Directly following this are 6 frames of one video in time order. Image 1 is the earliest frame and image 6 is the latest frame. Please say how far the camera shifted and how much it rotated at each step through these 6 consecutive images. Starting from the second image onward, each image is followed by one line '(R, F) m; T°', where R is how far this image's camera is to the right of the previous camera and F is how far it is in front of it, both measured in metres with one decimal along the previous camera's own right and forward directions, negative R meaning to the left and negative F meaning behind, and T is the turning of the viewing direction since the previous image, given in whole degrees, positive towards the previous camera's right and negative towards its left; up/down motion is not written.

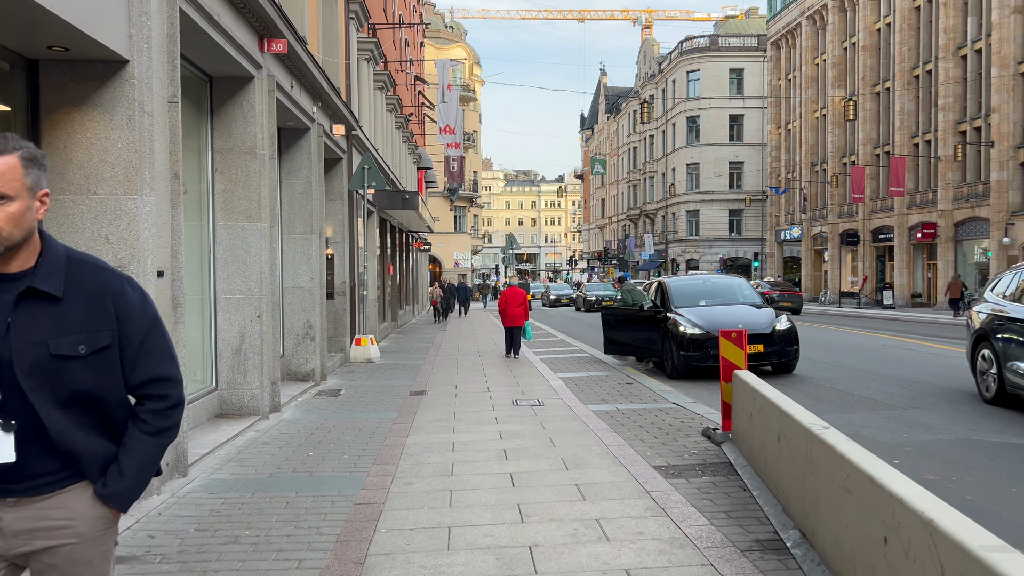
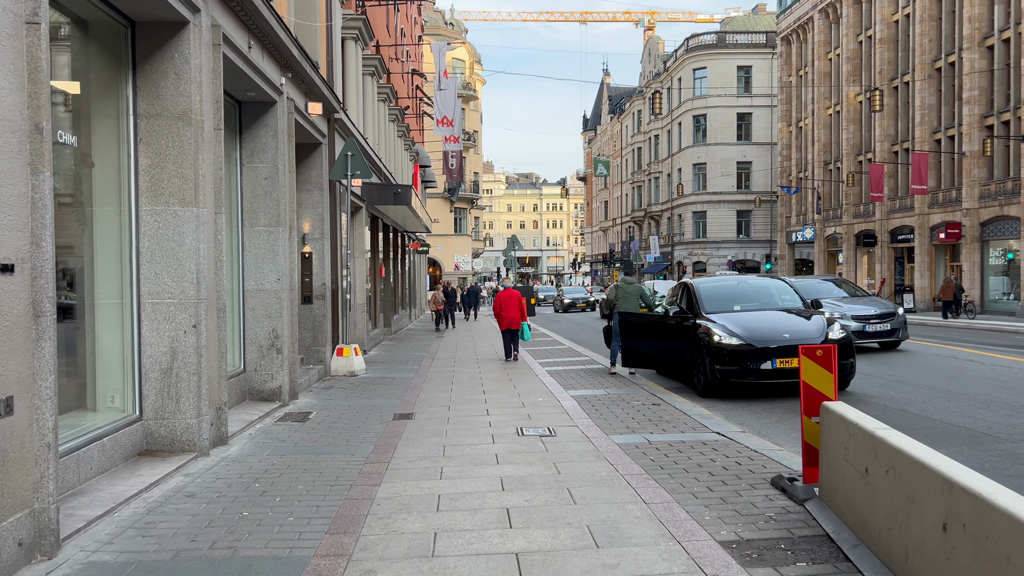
(0.0, +1.8) m; 0°
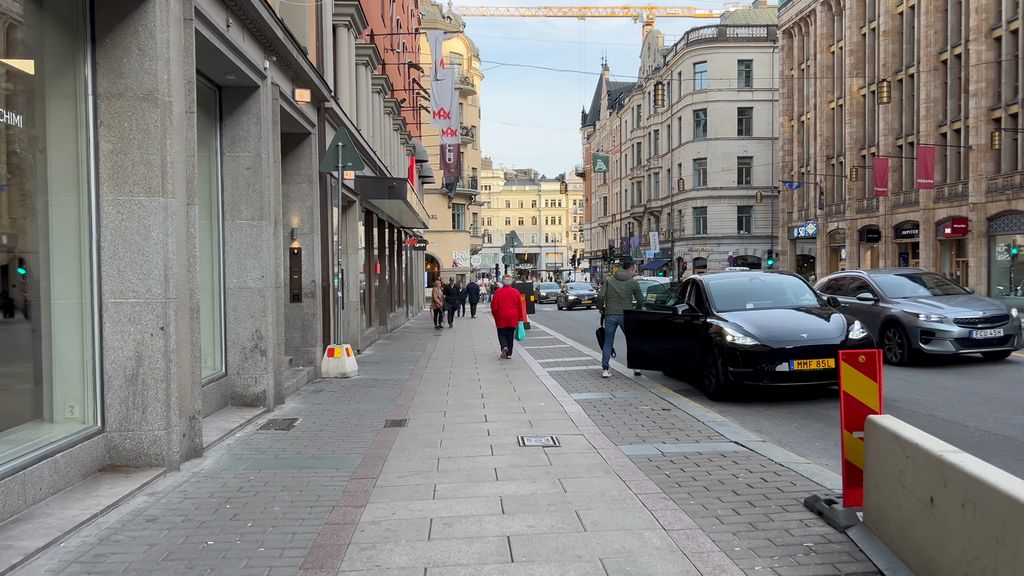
(0.0, +0.6) m; 0°
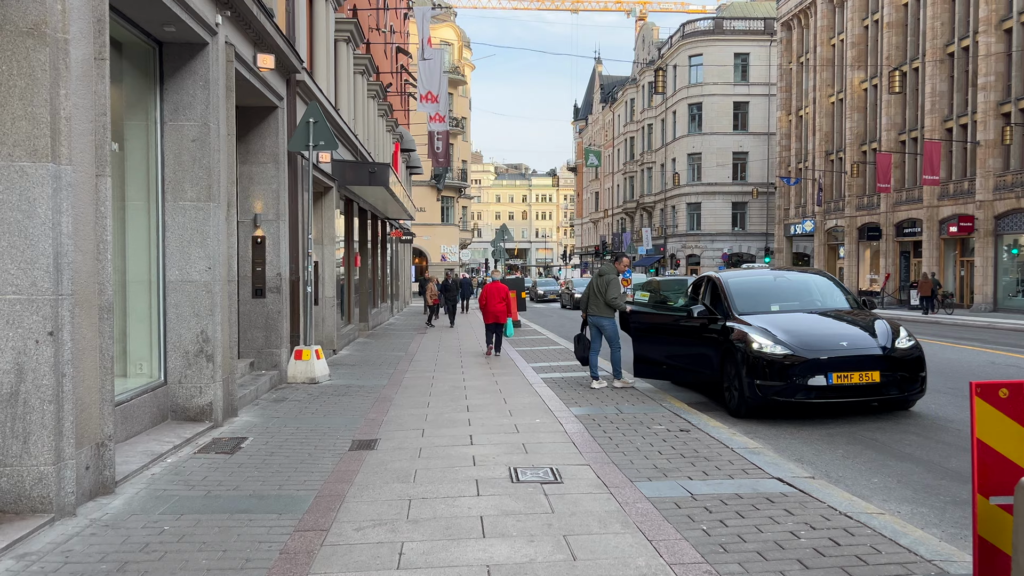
(0.0, +1.4) m; +1°
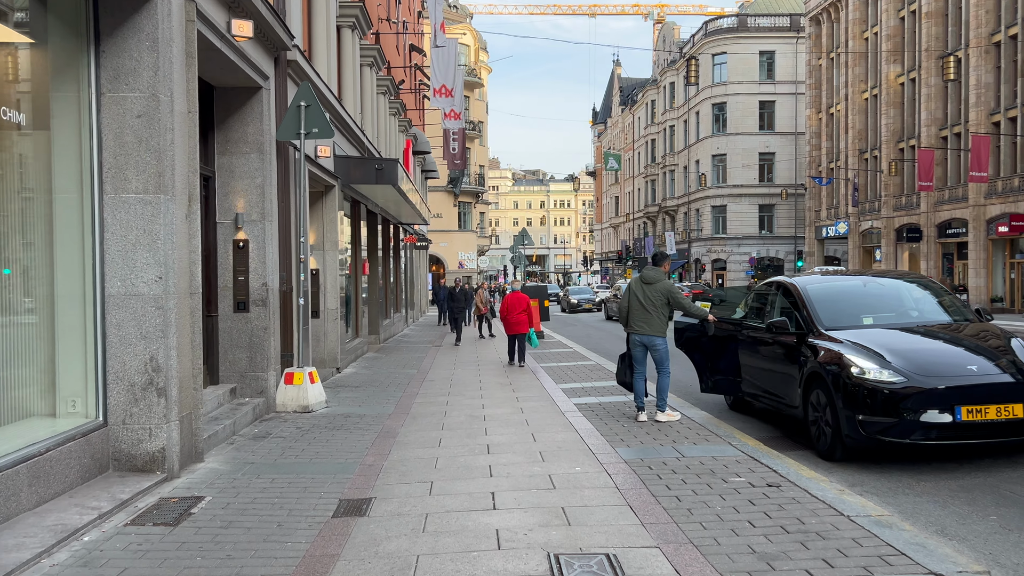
(-0.1, +1.7) m; -1°
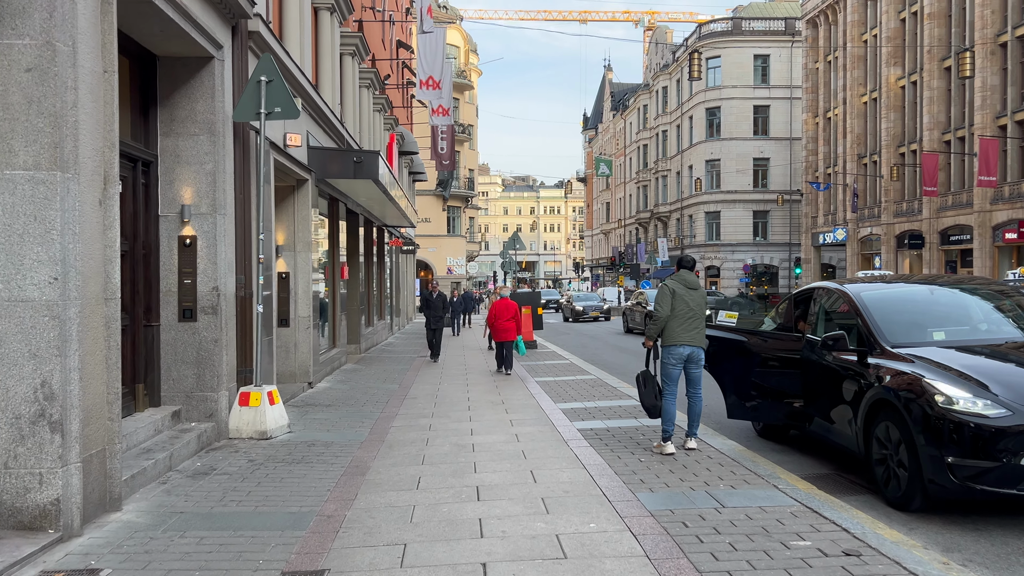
(-0.1, +1.3) m; +1°
